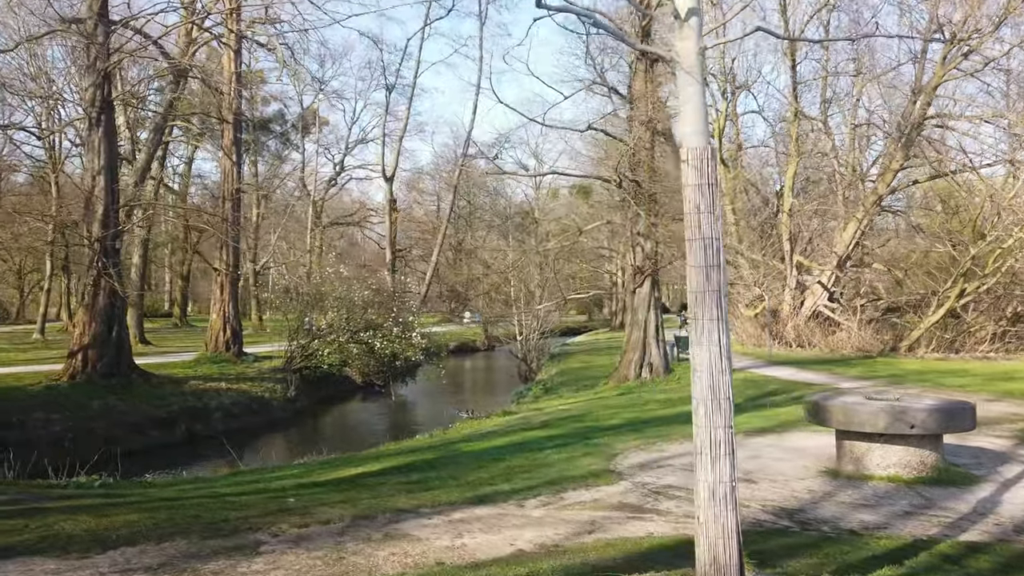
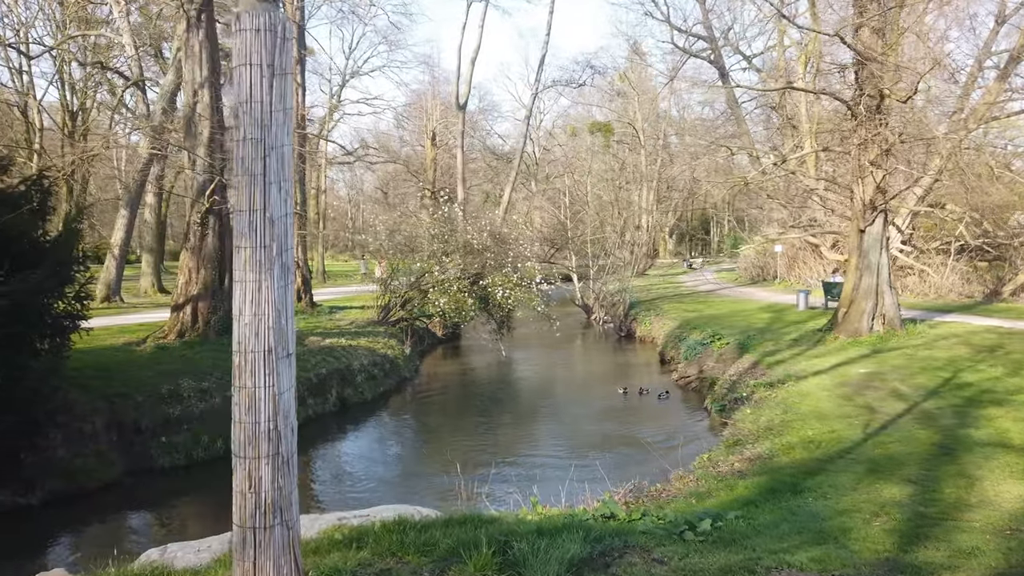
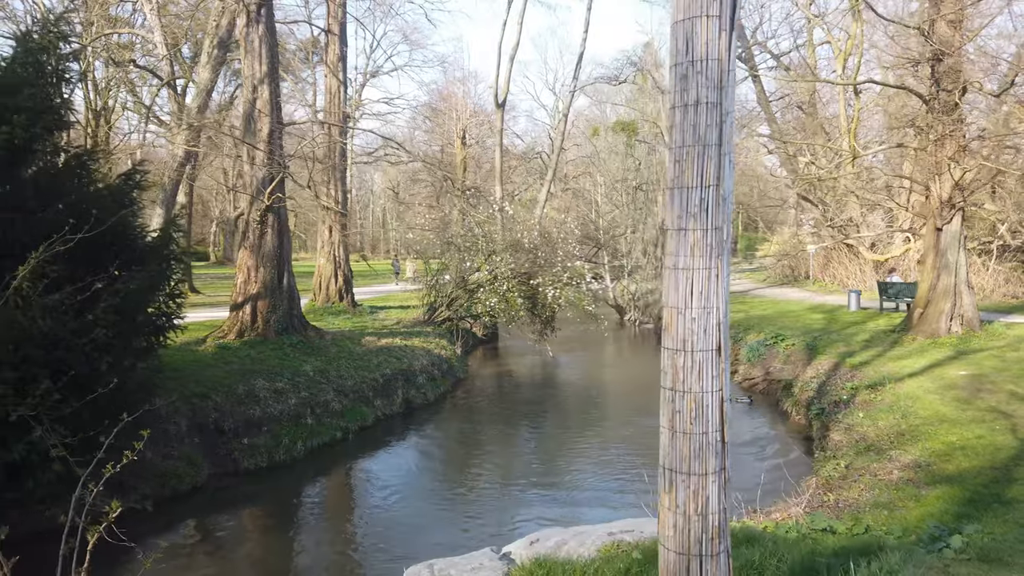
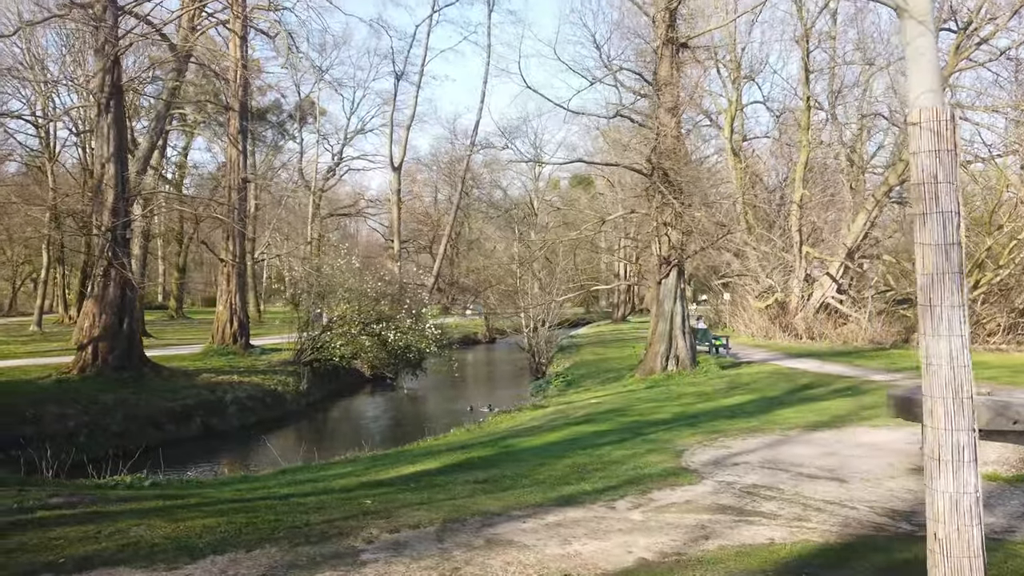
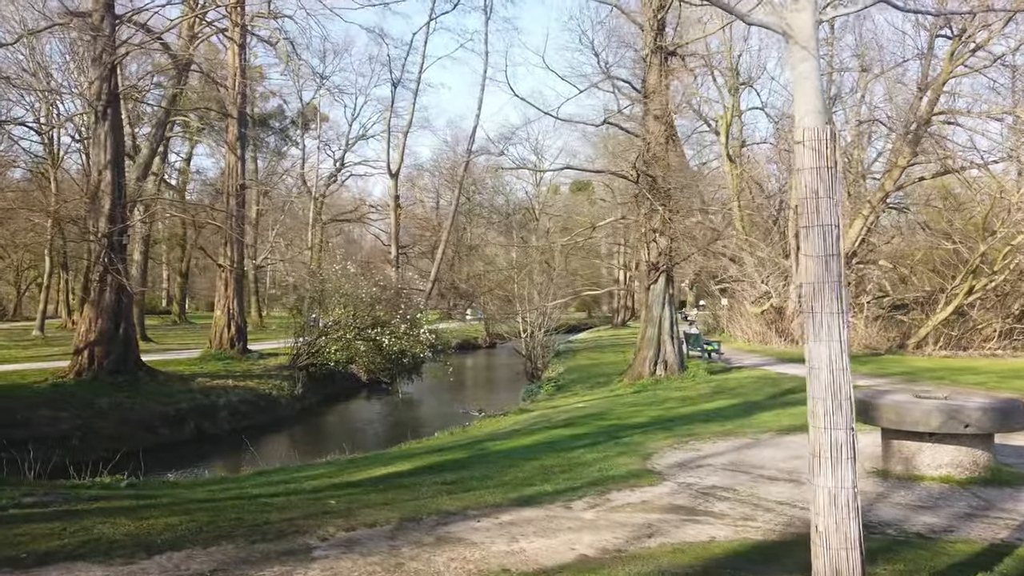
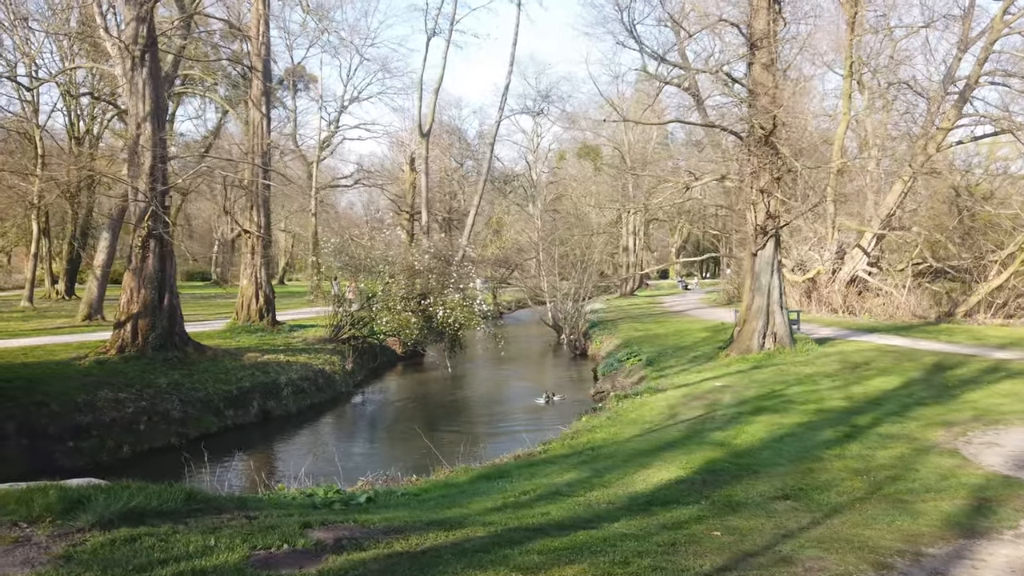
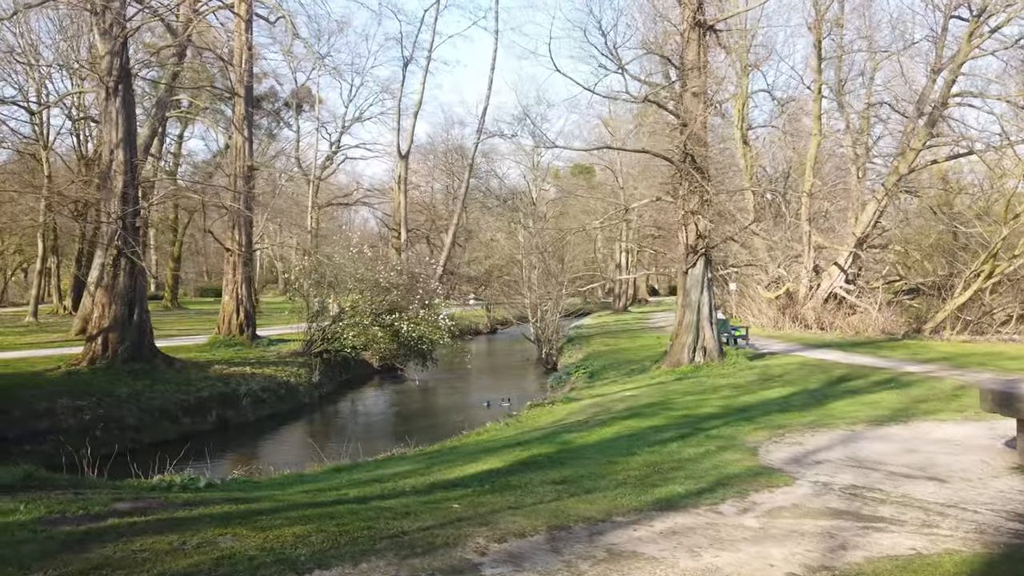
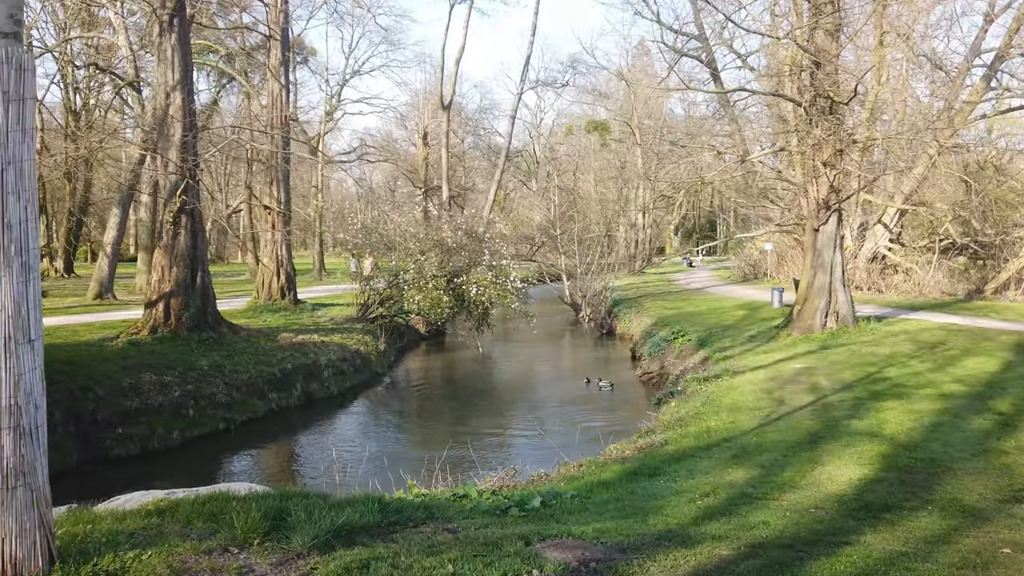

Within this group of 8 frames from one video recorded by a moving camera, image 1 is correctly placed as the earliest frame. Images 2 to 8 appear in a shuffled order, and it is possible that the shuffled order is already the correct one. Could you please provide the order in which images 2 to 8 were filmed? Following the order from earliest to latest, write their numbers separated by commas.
5, 4, 7, 6, 8, 2, 3
